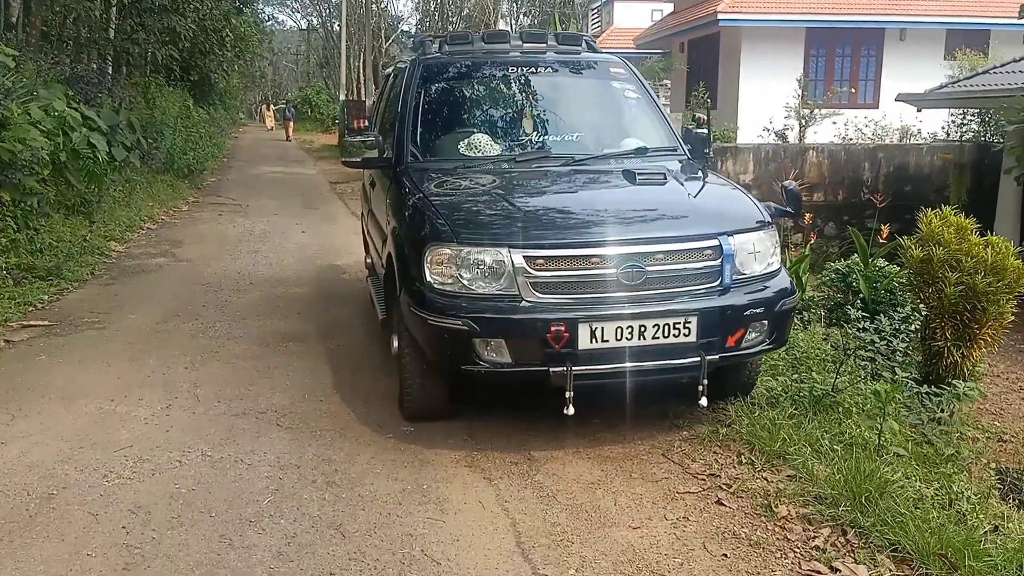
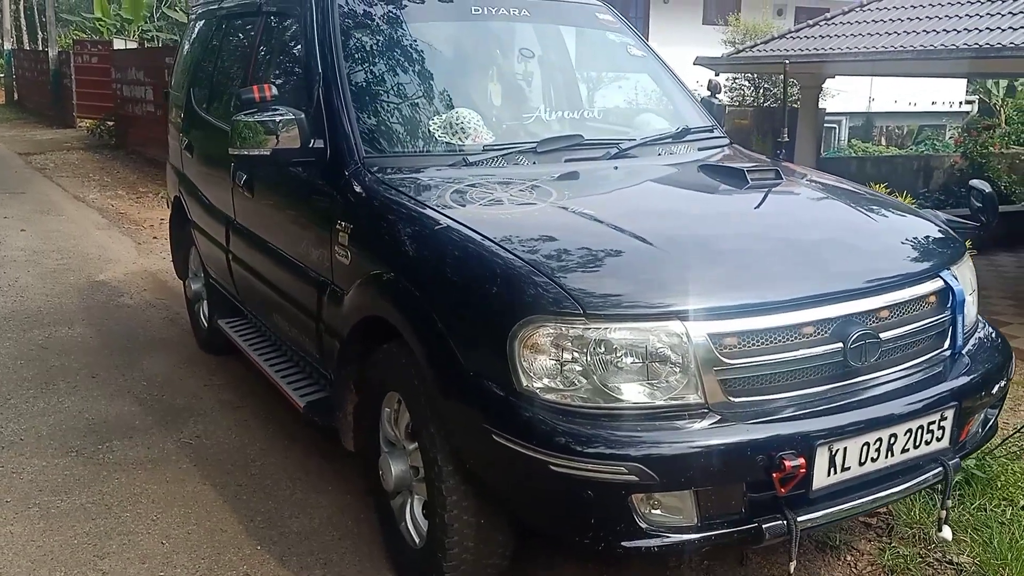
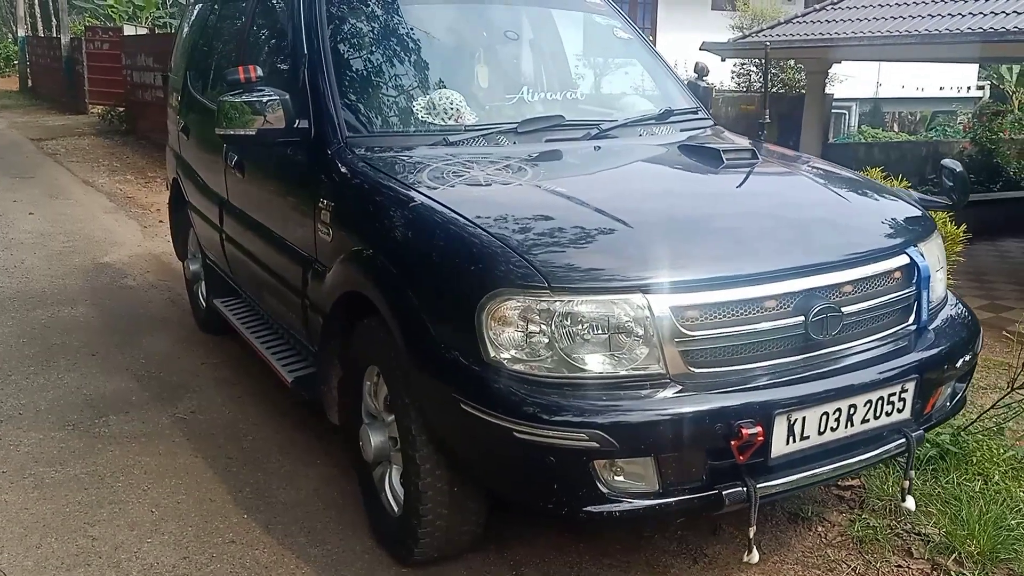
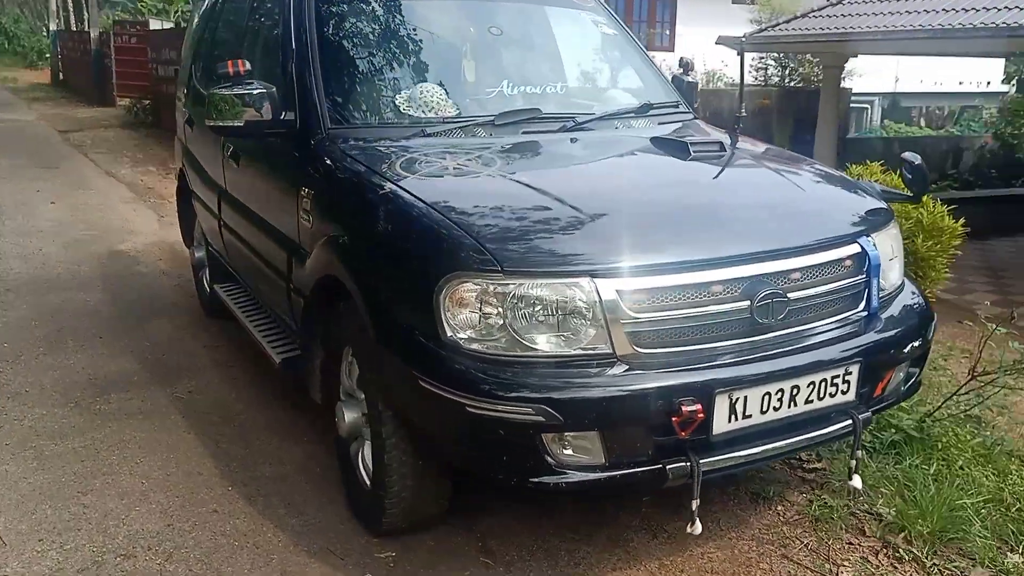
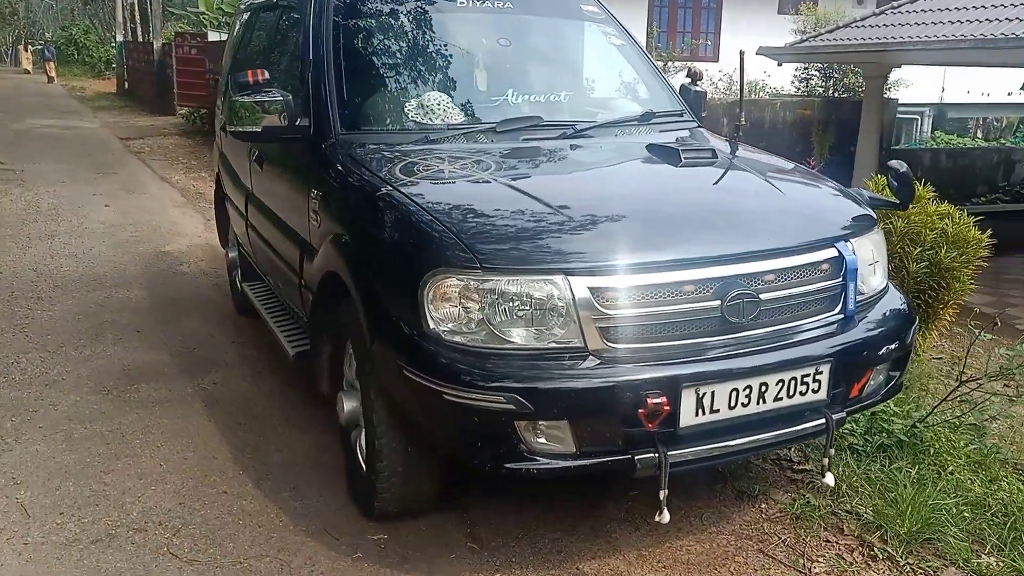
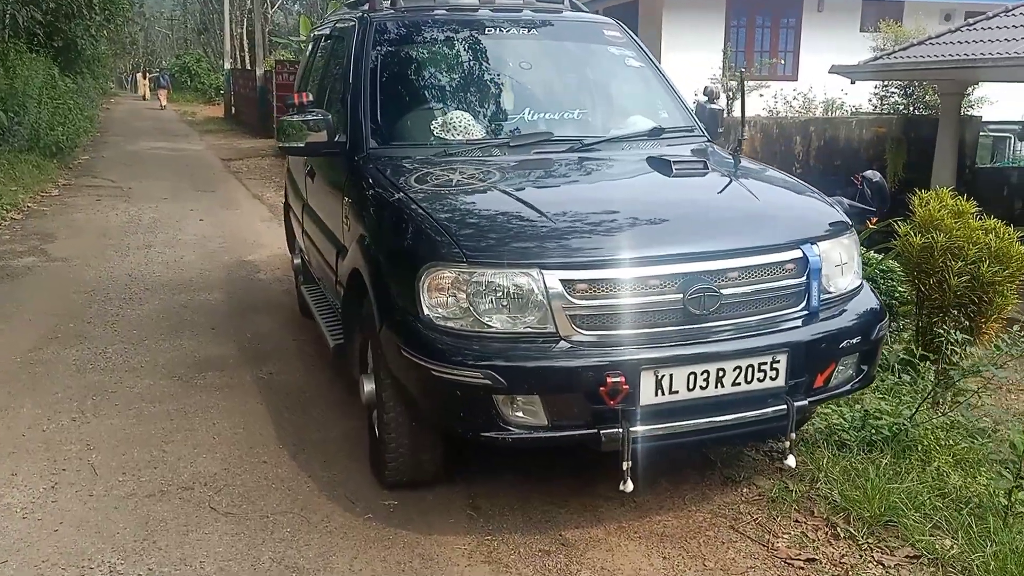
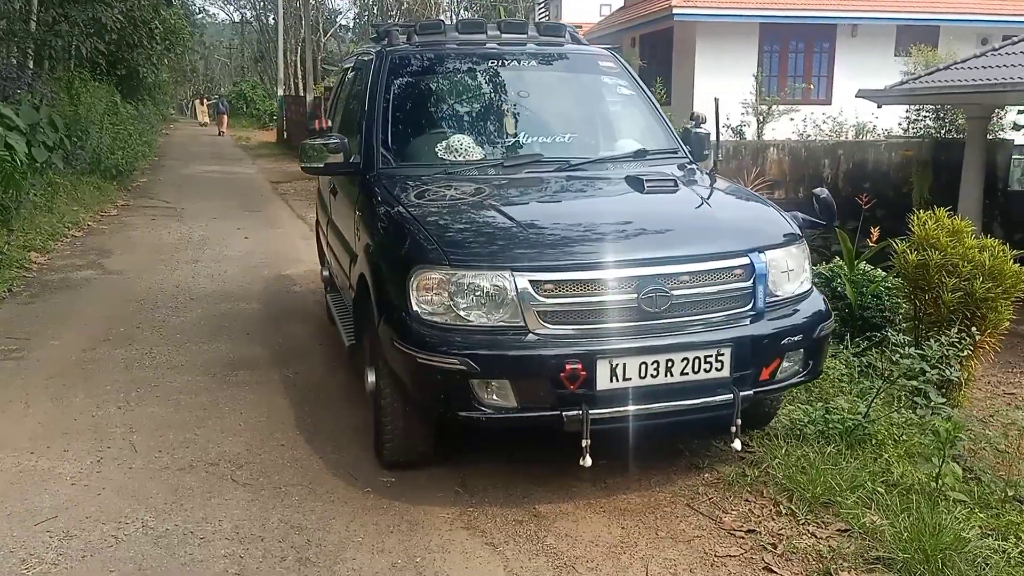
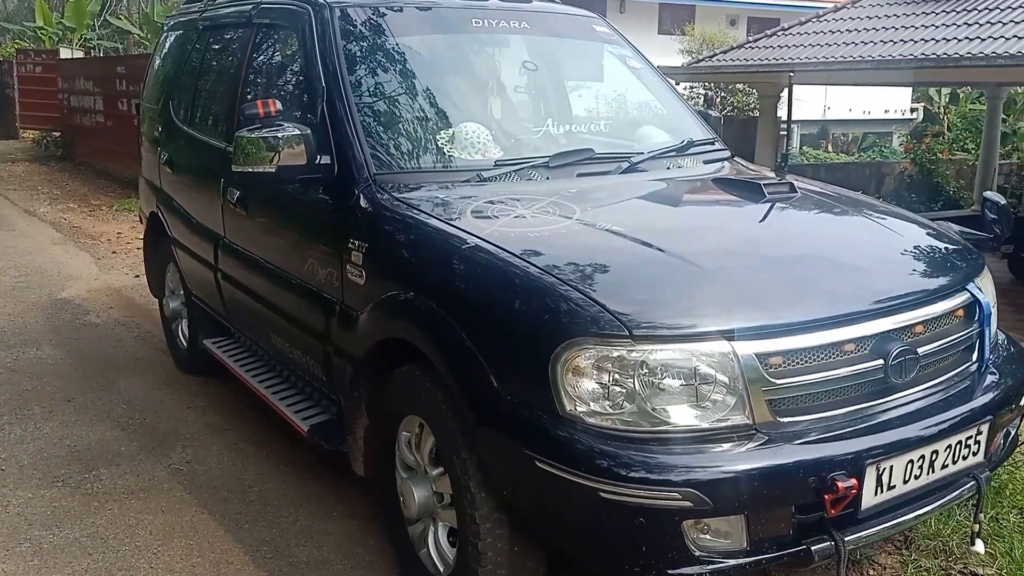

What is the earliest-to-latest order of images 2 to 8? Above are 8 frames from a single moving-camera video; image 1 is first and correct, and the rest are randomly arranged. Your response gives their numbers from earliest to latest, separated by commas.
7, 6, 5, 4, 3, 2, 8
